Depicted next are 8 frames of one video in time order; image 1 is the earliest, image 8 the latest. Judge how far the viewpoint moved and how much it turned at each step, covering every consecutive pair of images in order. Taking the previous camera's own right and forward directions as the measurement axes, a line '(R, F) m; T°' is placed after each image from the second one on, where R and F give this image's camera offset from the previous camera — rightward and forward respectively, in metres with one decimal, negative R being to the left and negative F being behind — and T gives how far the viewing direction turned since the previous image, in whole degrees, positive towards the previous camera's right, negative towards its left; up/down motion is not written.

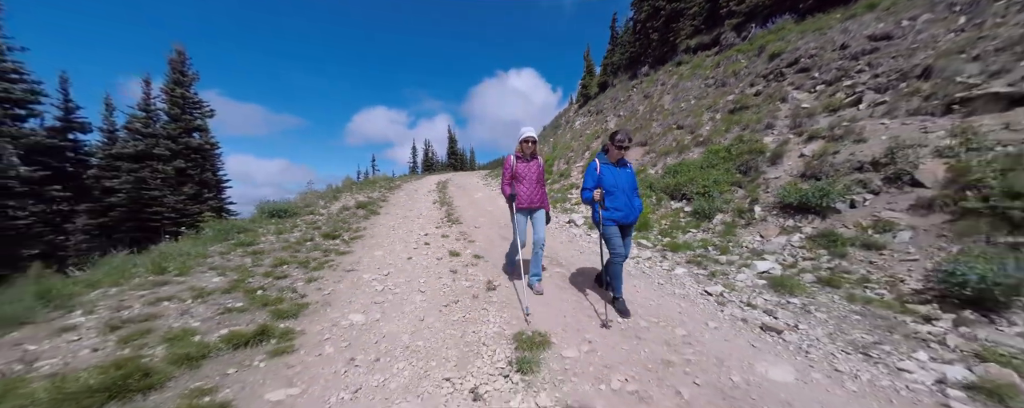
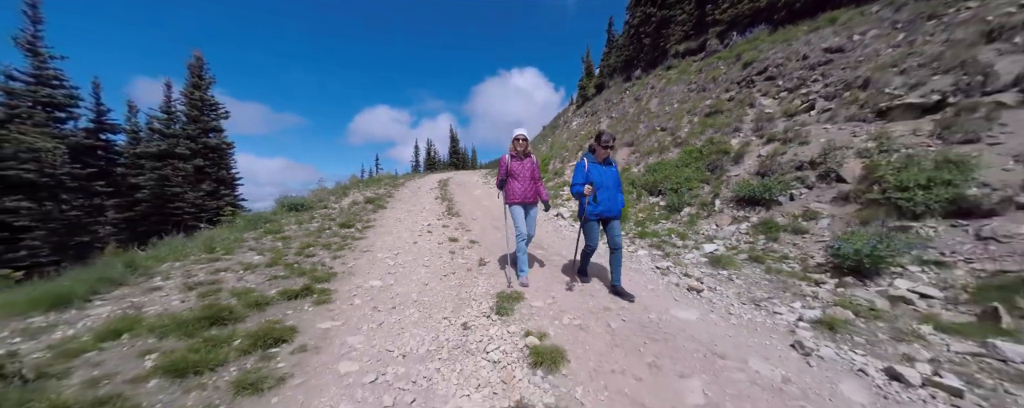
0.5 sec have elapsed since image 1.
(+0.3, -1.1) m; 0°
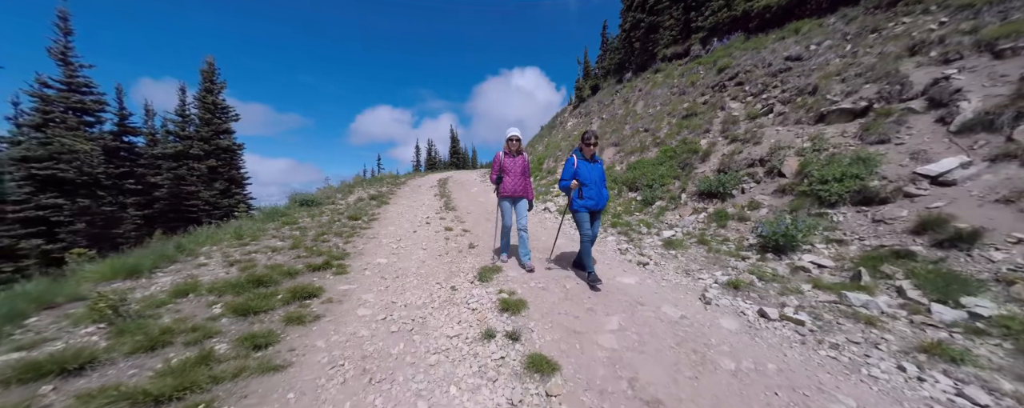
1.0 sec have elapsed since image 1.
(+0.4, -1.0) m; 0°
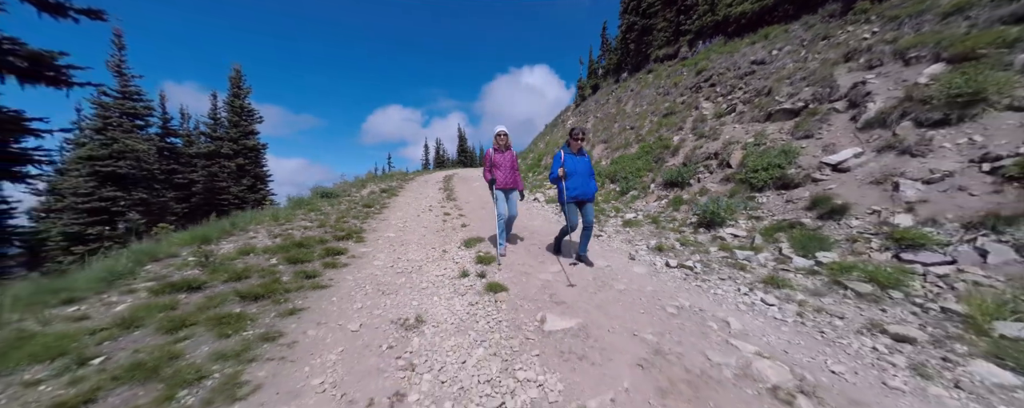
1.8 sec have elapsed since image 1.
(+0.7, -1.5) m; -2°
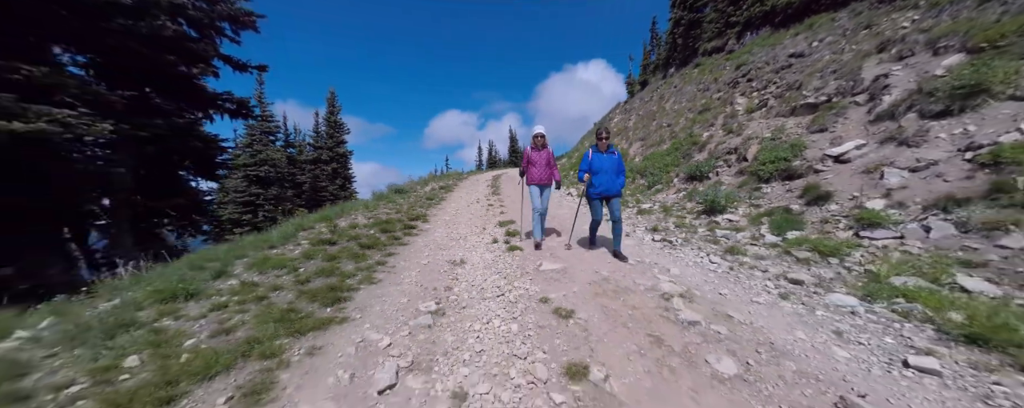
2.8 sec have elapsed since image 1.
(+0.8, -1.9) m; -10°
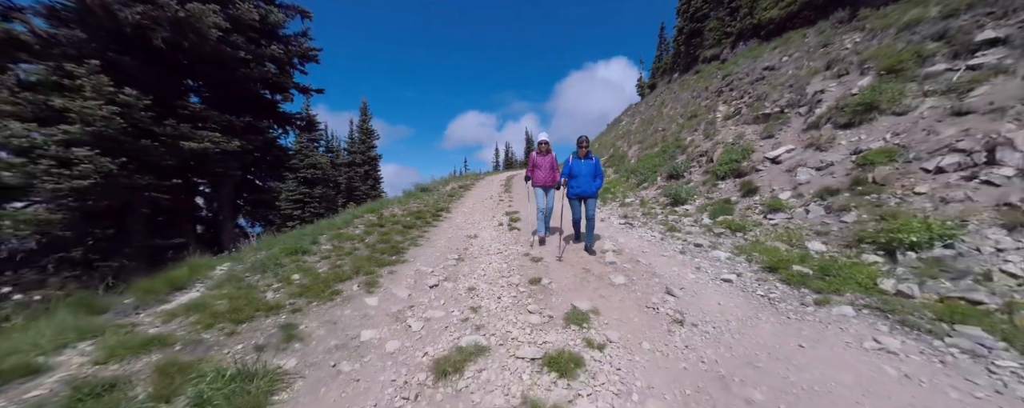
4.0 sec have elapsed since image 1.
(+0.5, -2.3) m; -4°
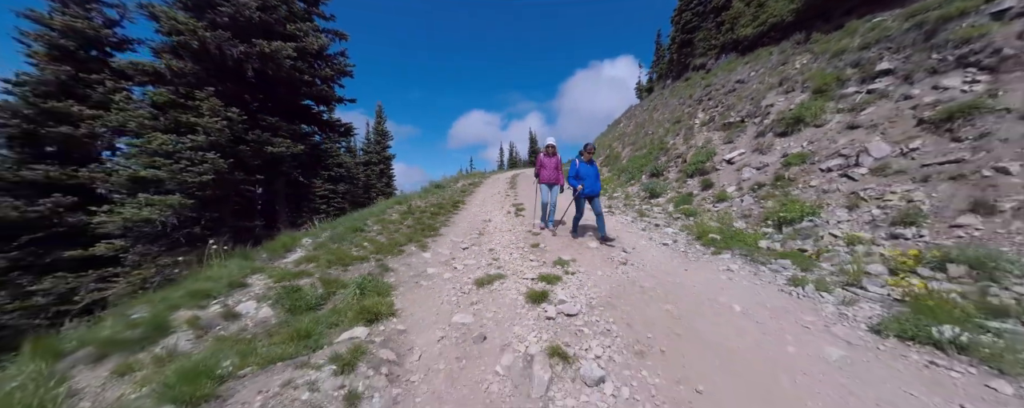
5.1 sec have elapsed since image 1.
(-0.1, -2.3) m; -1°
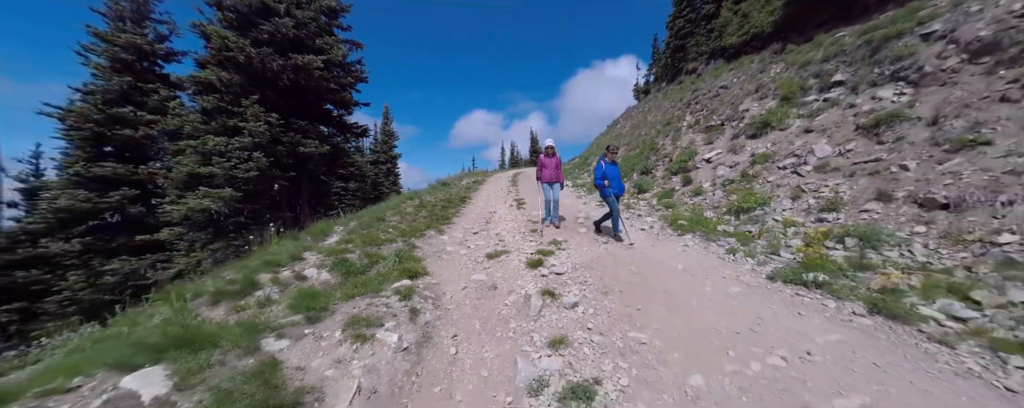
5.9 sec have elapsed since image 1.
(-0.1, -1.4) m; 0°
